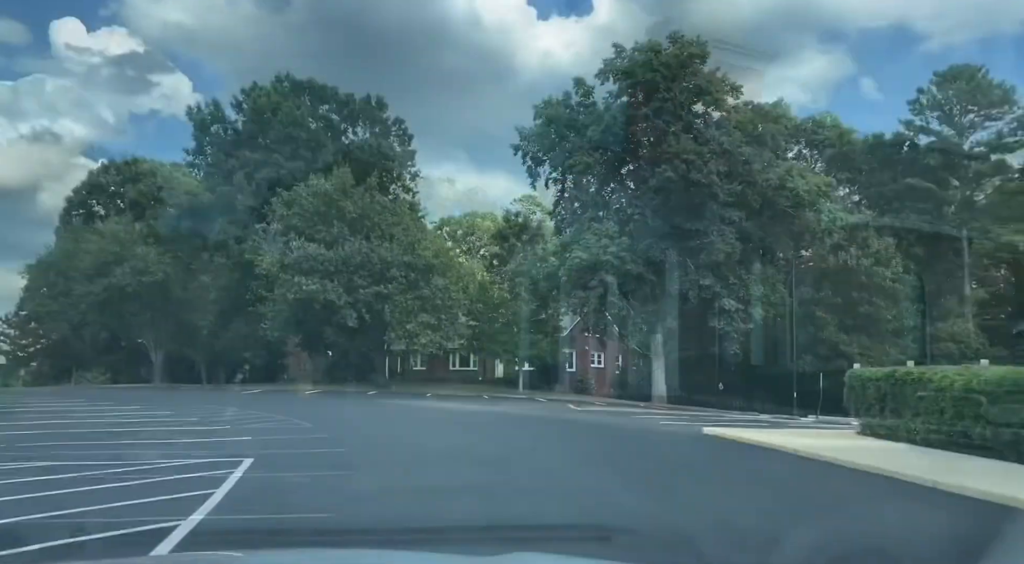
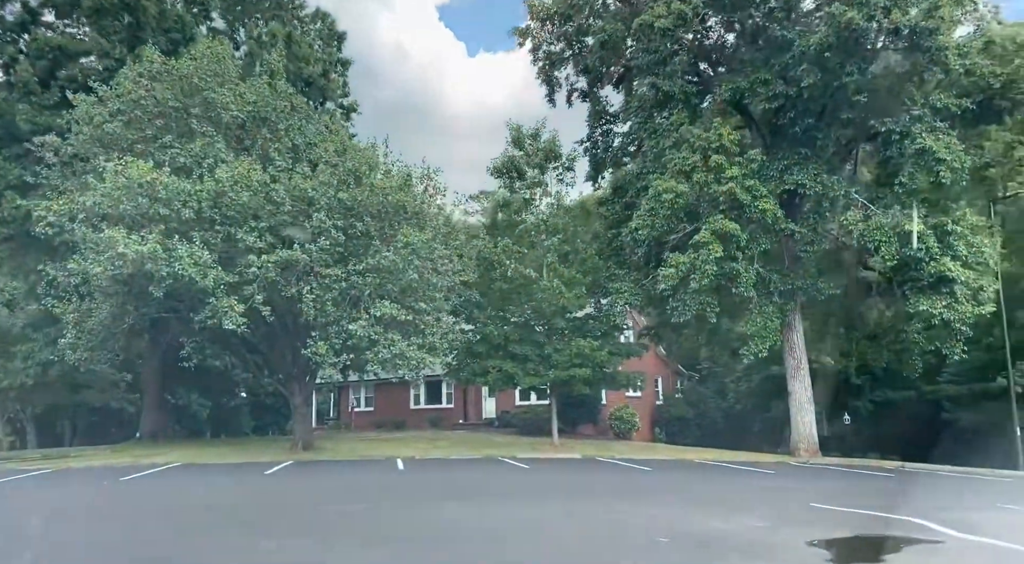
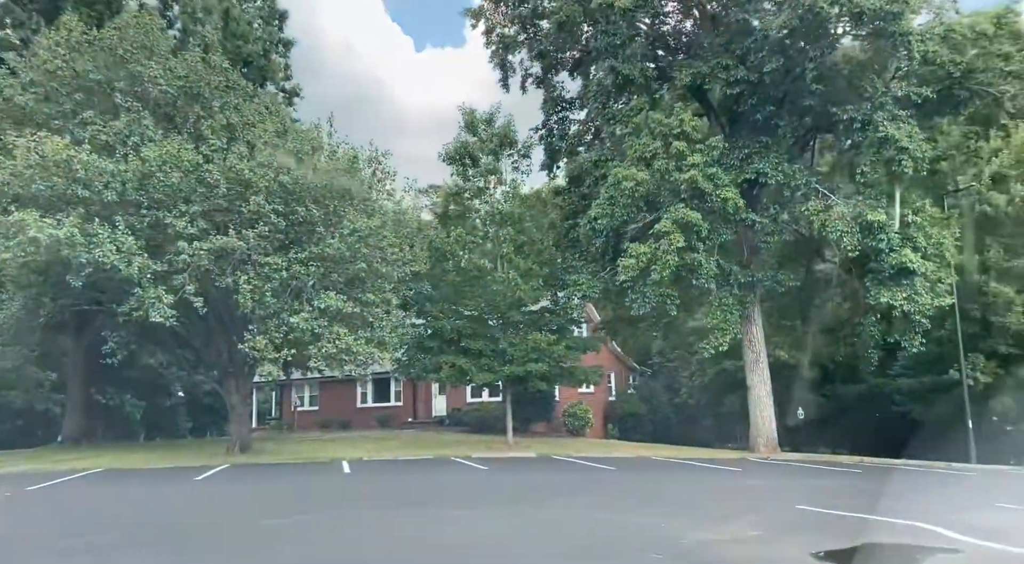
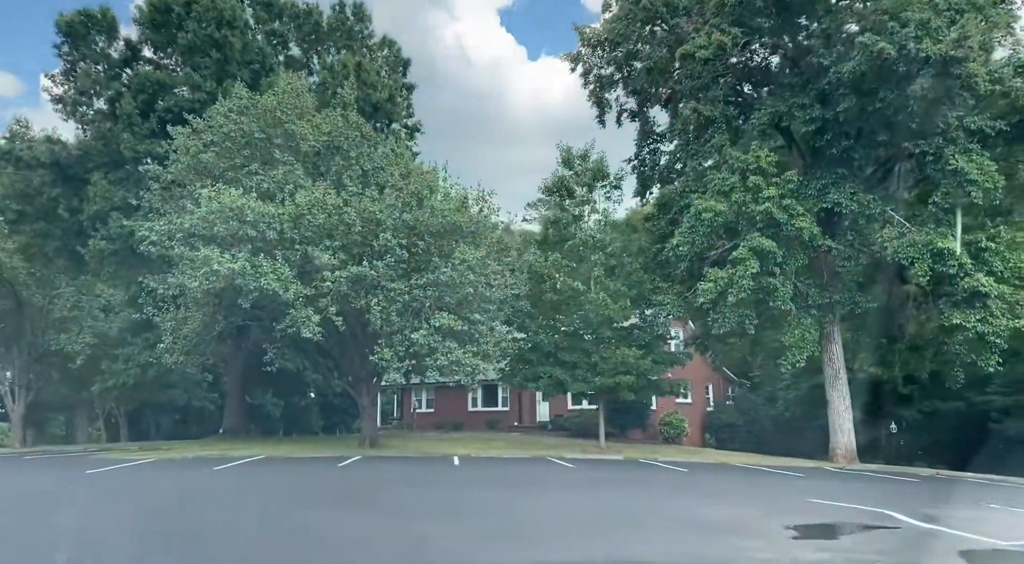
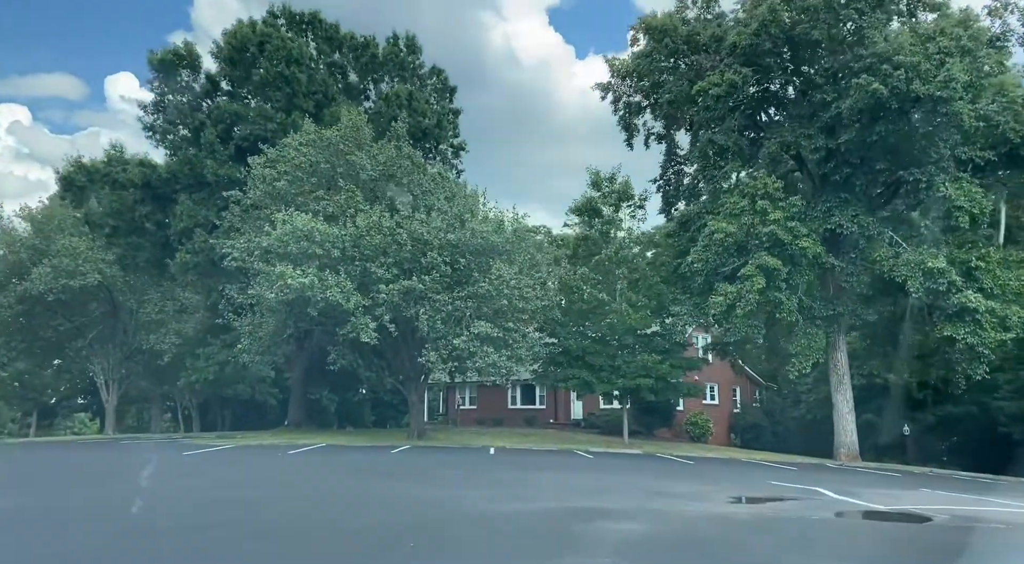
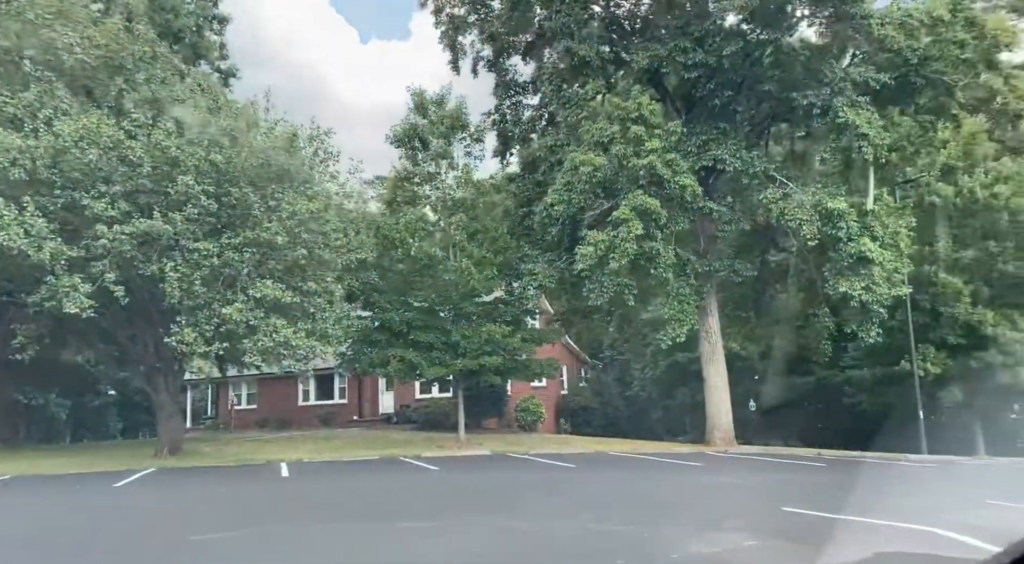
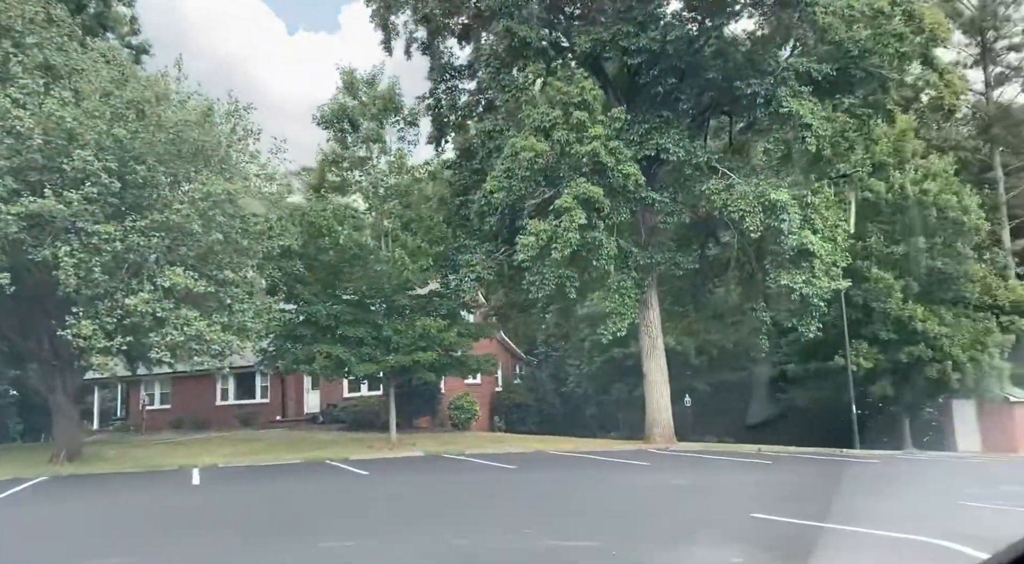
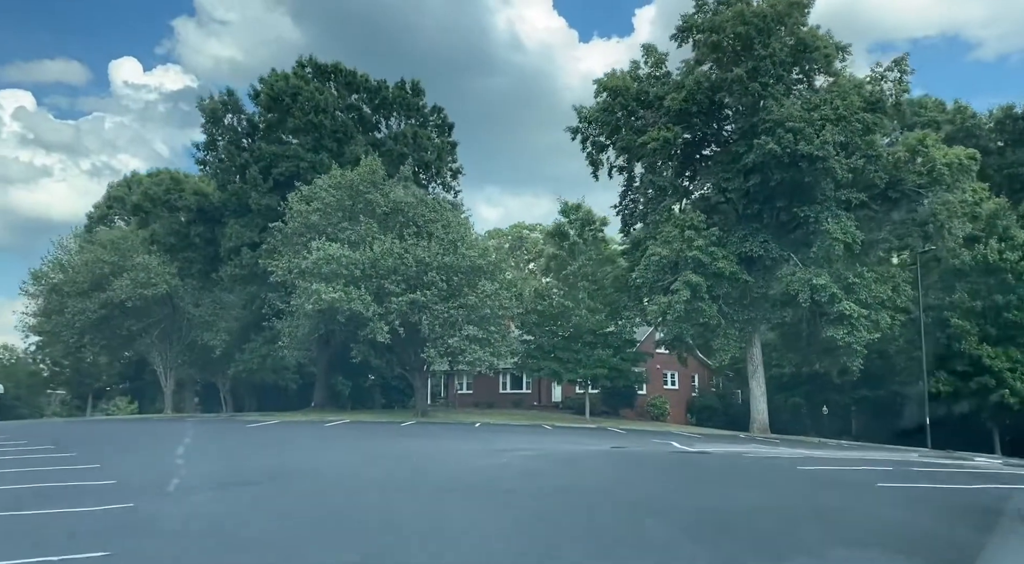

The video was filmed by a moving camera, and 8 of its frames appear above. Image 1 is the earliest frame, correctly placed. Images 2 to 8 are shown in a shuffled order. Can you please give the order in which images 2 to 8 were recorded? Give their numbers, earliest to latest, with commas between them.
8, 5, 4, 2, 3, 6, 7
